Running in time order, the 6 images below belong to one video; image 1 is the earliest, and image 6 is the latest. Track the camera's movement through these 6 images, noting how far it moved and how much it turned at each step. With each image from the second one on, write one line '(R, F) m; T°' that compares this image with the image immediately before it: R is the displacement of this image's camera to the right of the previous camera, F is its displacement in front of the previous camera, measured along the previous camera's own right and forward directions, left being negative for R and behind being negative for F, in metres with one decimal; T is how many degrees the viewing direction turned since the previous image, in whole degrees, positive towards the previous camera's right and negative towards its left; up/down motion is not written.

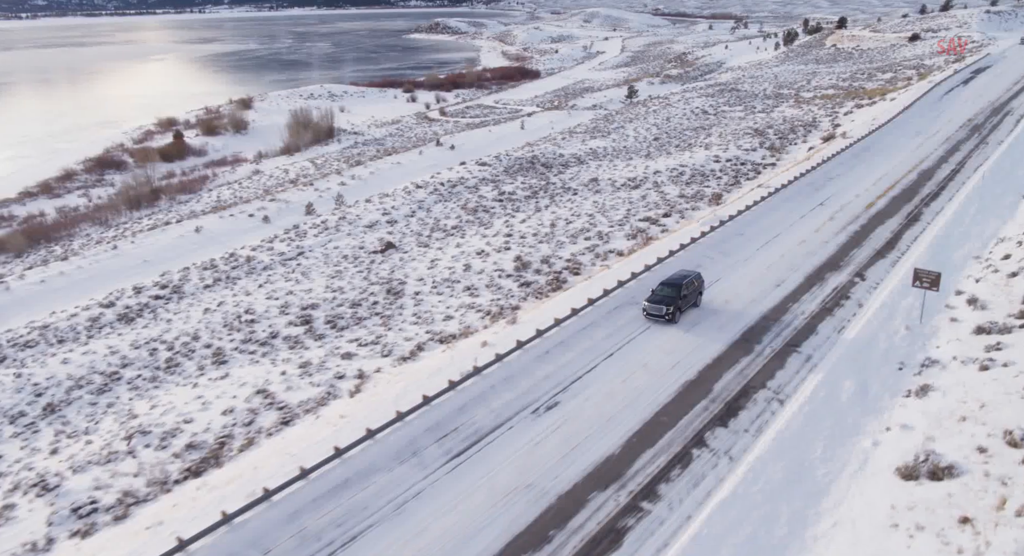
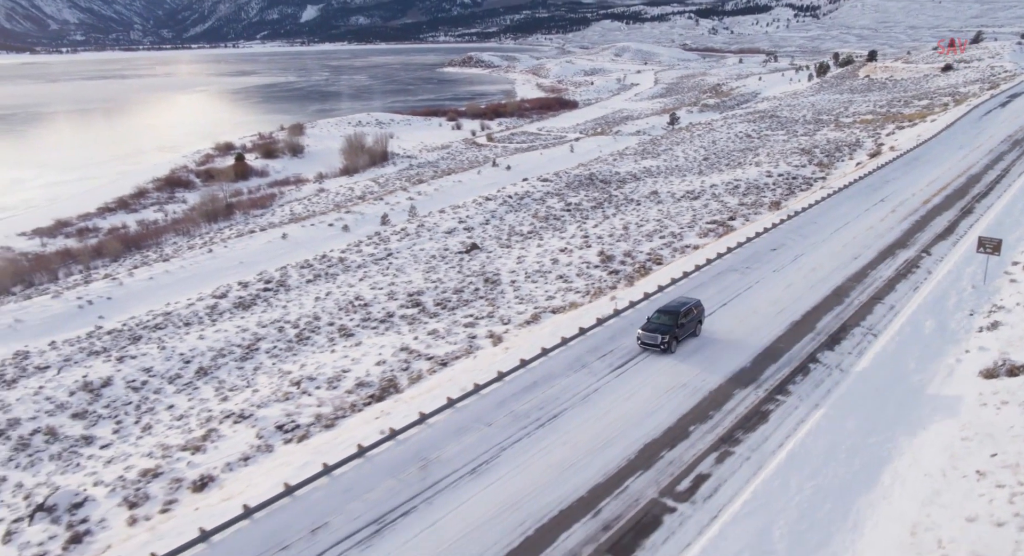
(-1.9, -1.9) m; -2°
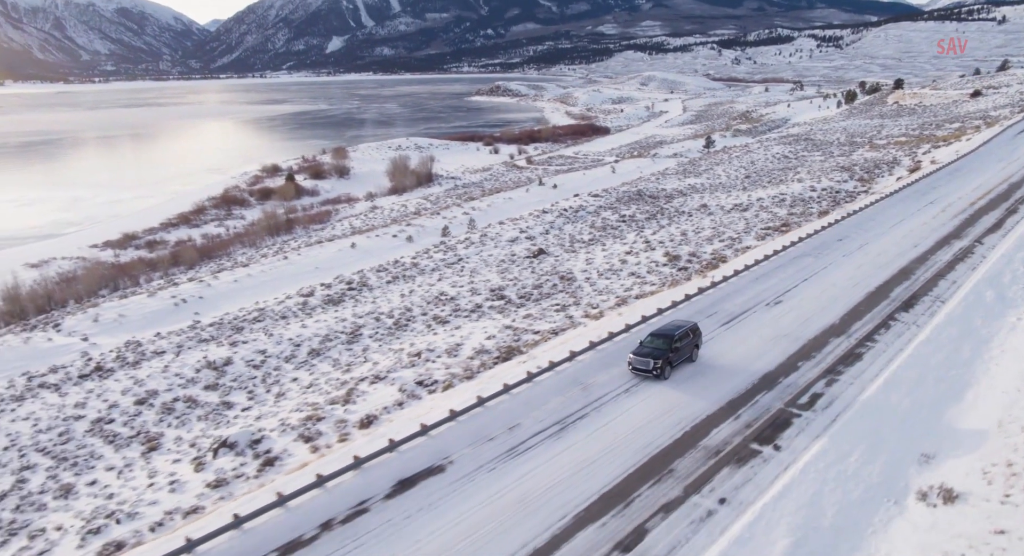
(-1.8, -1.8) m; -2°
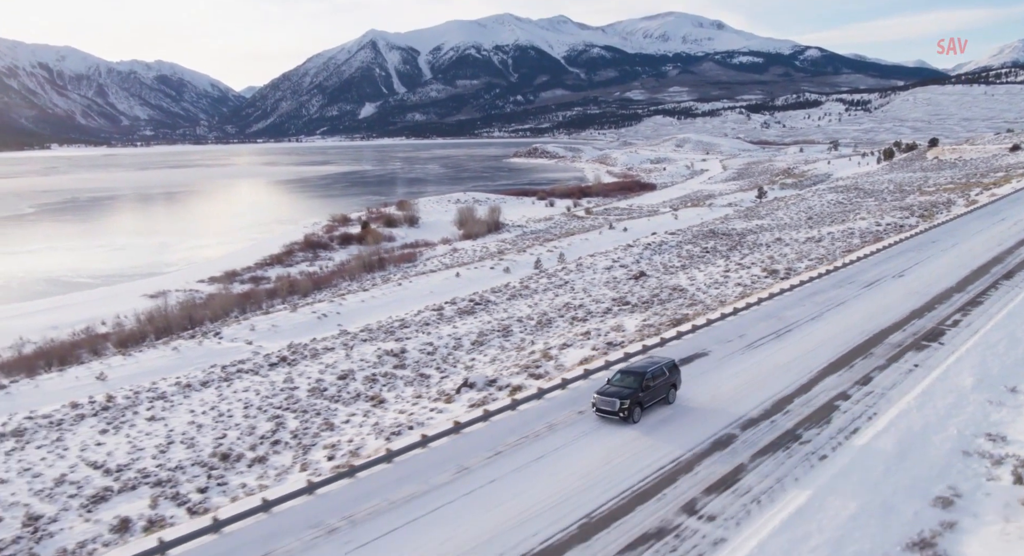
(-3.8, -3.5) m; -2°
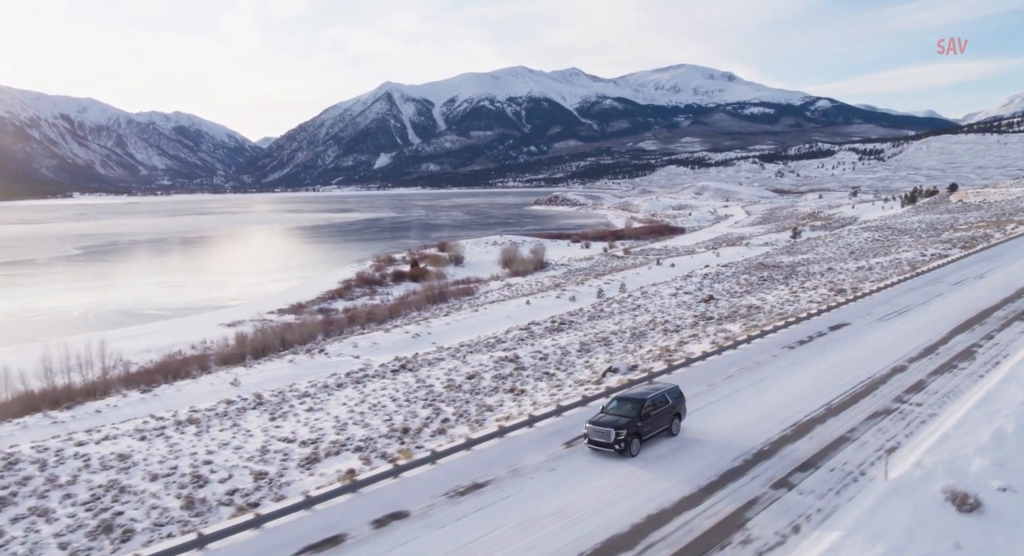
(-3.7, -2.8) m; -1°
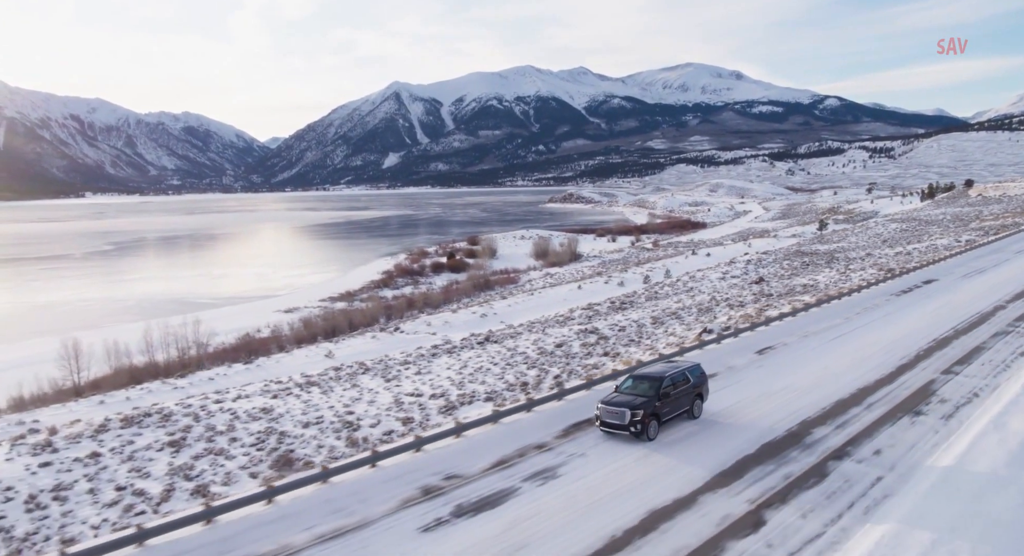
(-3.3, -2.1) m; 0°
